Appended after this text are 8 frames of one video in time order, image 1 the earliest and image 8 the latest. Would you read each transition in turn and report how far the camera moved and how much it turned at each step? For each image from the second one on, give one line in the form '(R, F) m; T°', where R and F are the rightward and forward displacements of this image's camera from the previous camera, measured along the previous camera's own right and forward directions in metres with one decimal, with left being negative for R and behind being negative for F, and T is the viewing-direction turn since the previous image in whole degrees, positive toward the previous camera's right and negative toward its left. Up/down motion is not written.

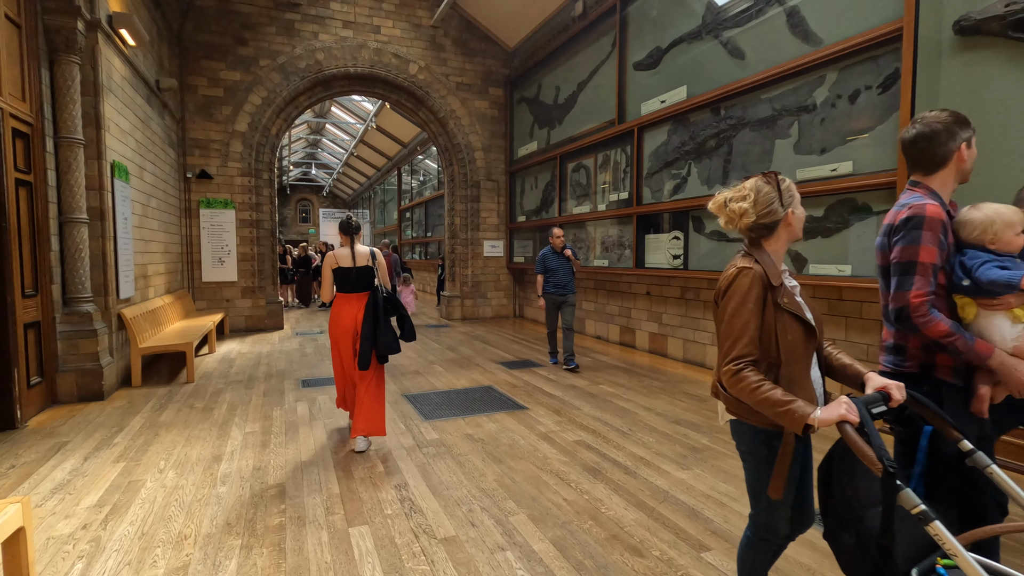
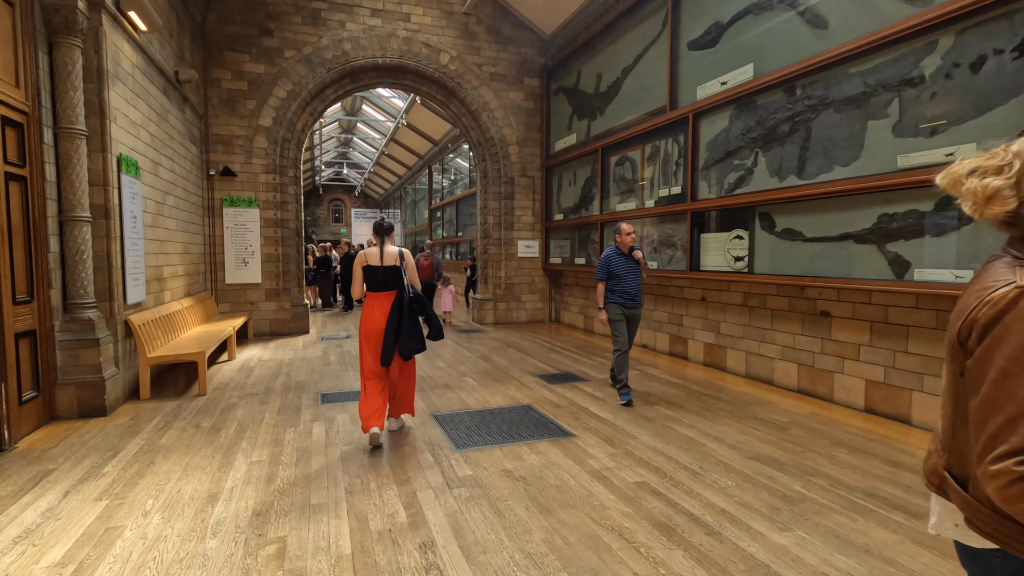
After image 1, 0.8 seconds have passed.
(-0.1, +0.6) m; -3°
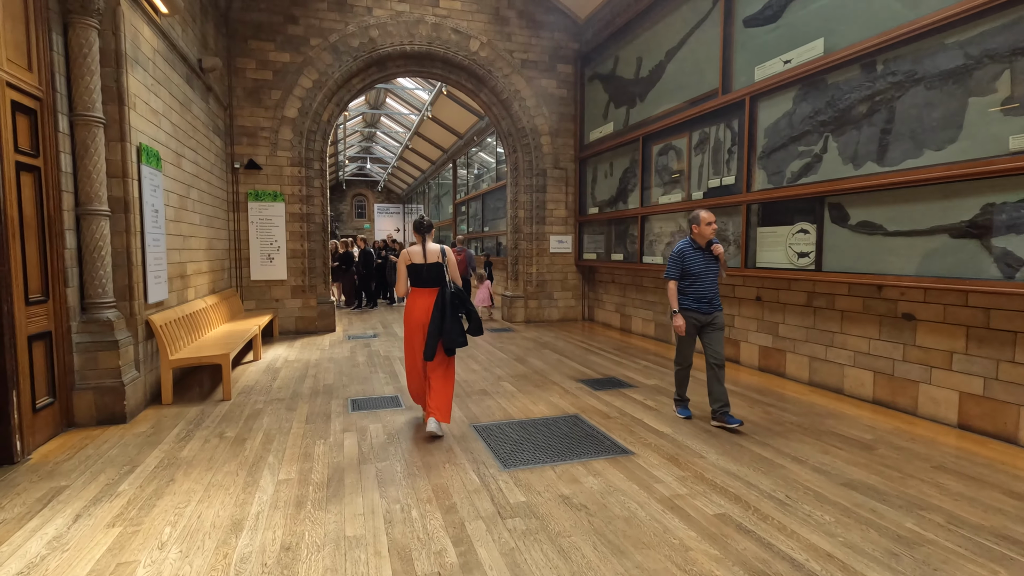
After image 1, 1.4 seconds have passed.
(-0.2, +0.4) m; -2°
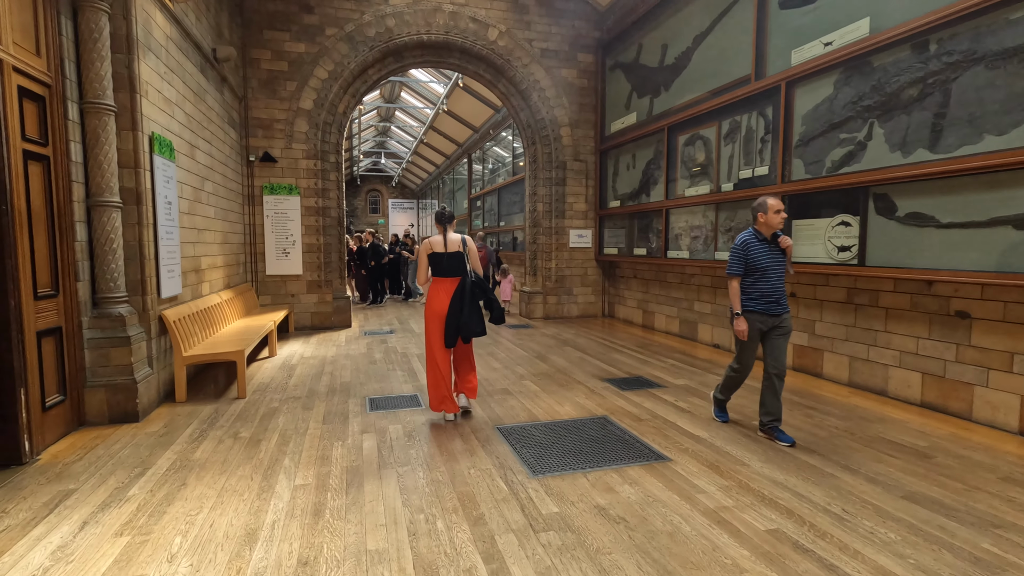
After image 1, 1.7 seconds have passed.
(-0.1, +0.2) m; -1°
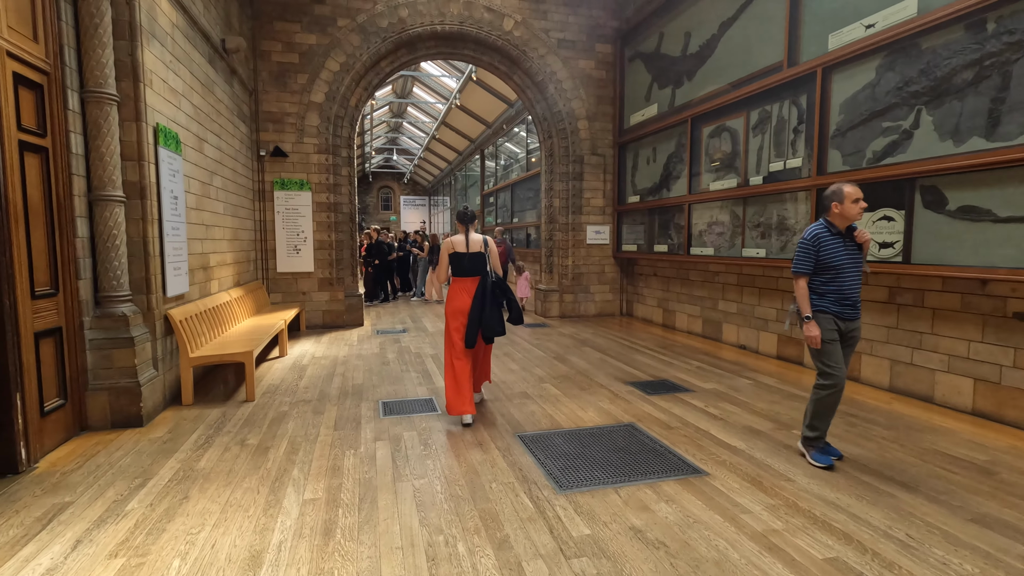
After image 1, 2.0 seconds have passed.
(-0.1, +0.2) m; -1°
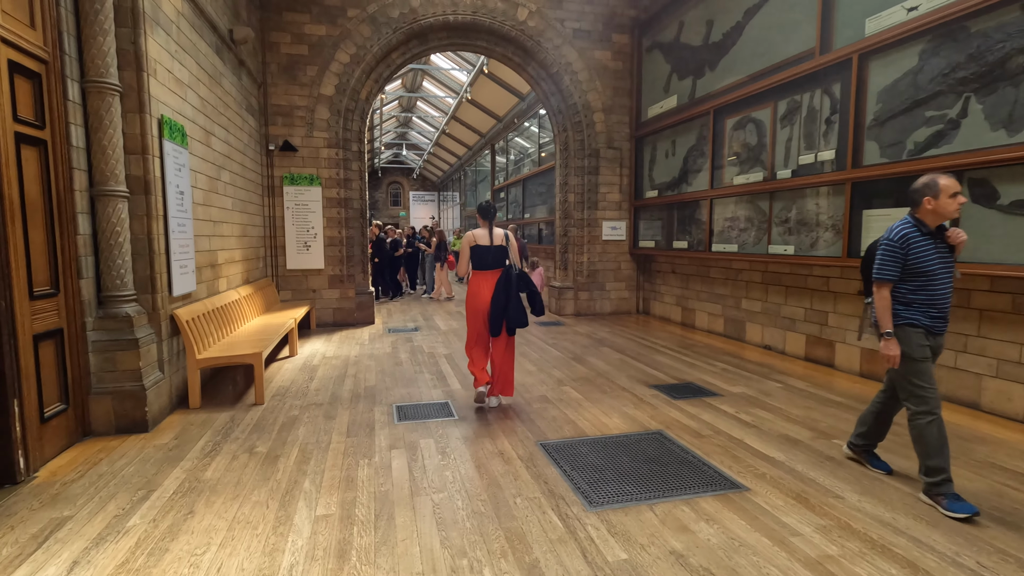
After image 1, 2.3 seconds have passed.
(-0.1, +0.2) m; -1°
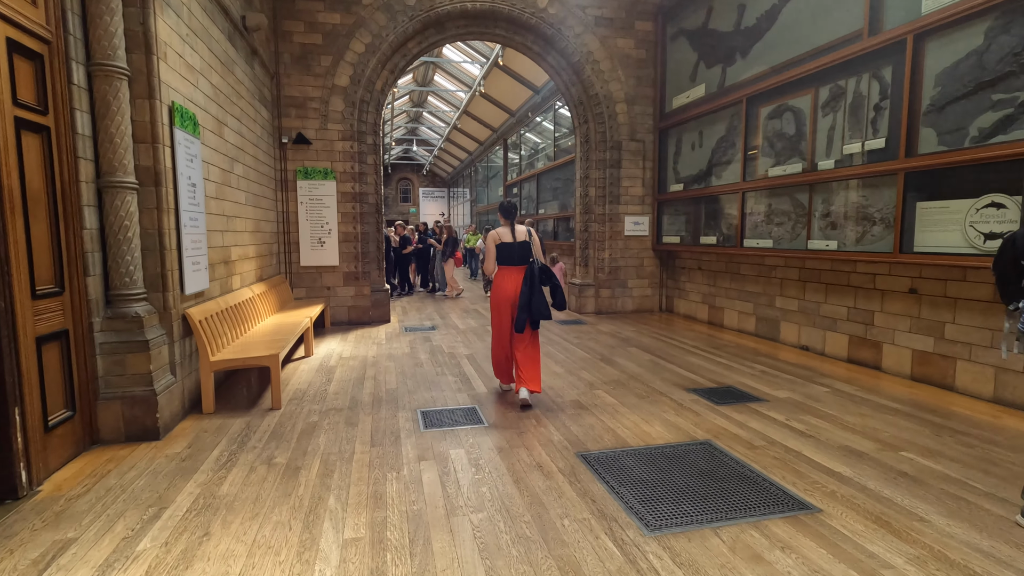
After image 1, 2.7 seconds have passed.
(-0.2, +0.3) m; -1°
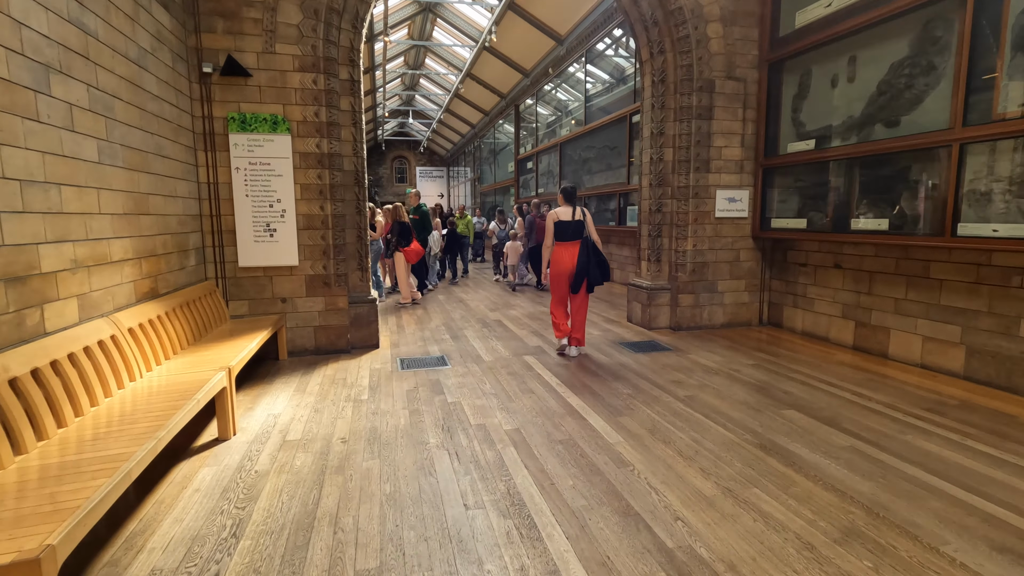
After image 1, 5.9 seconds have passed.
(-0.5, +2.5) m; 0°
